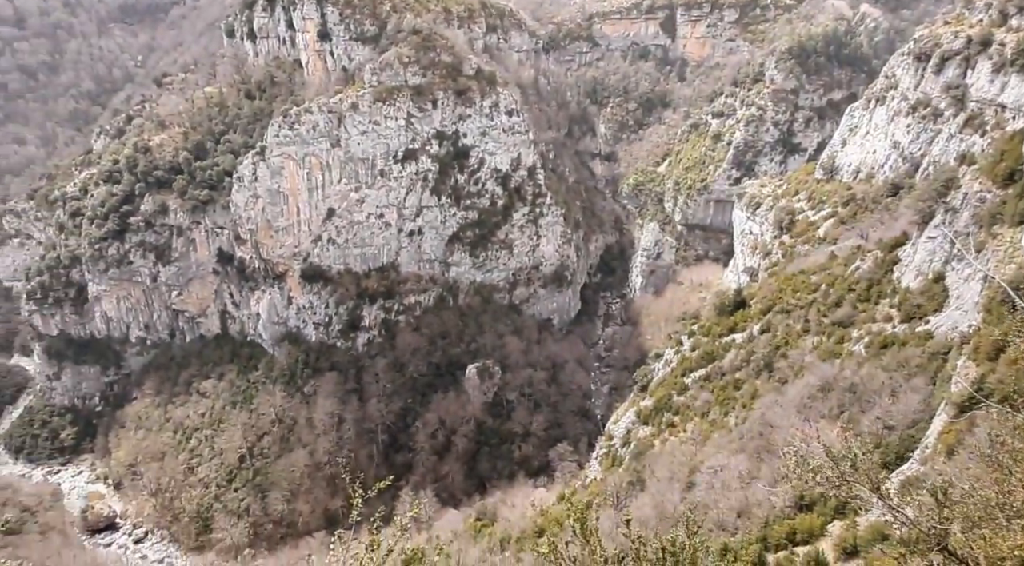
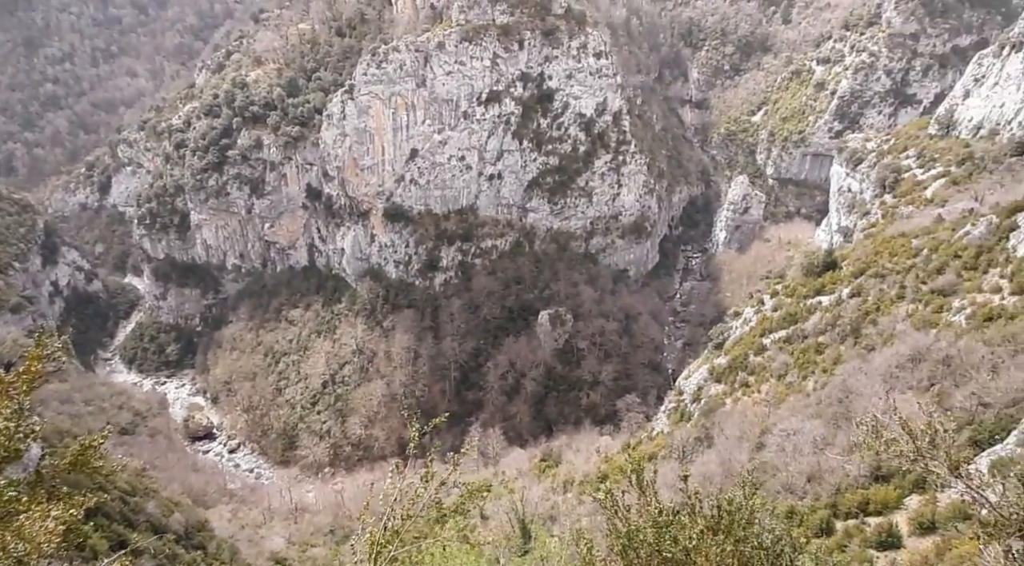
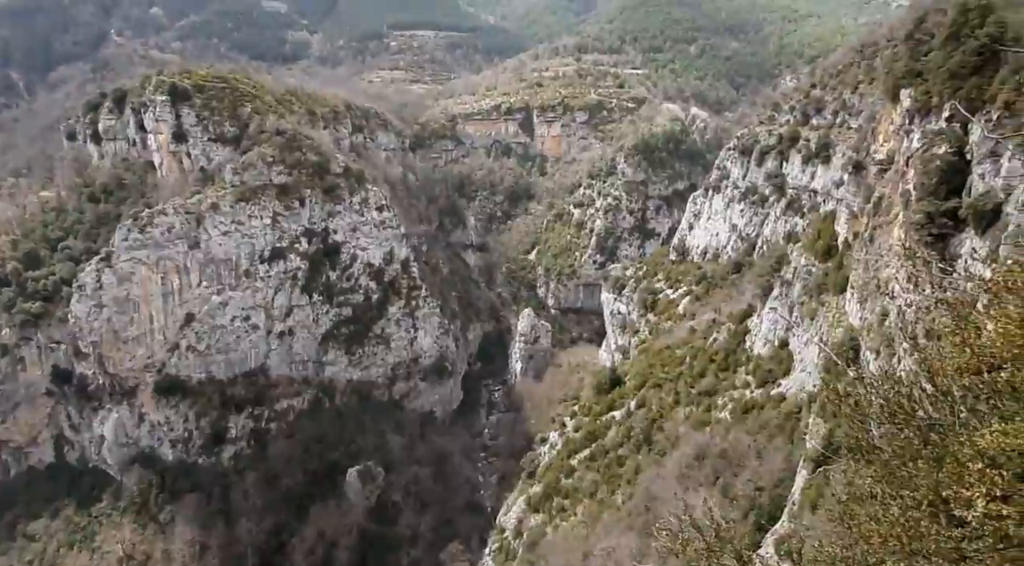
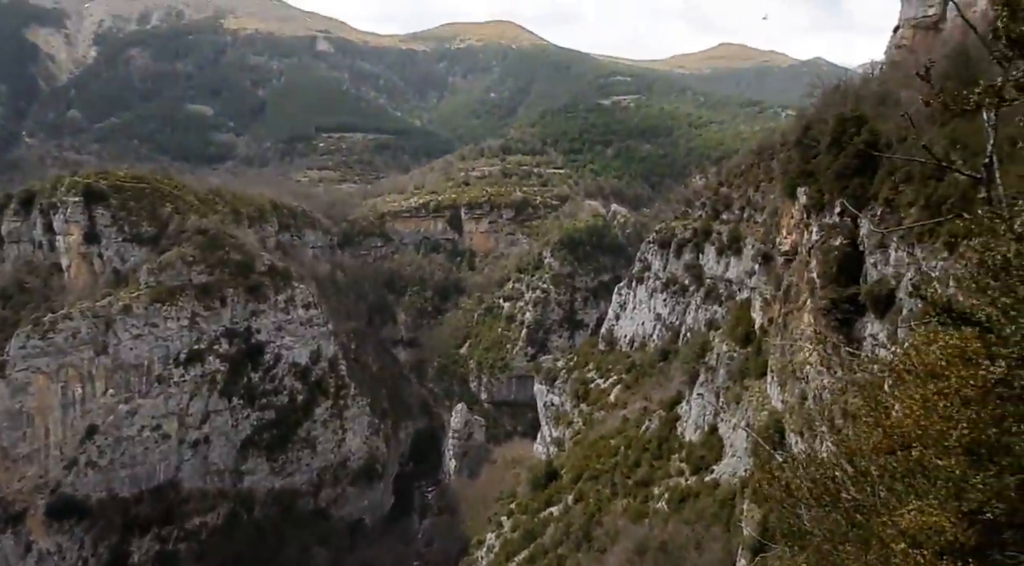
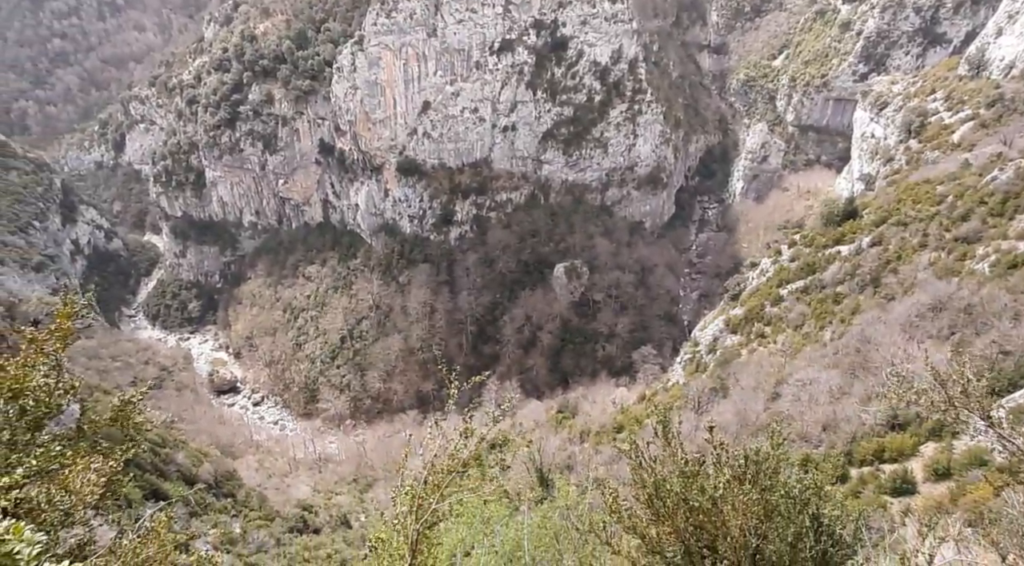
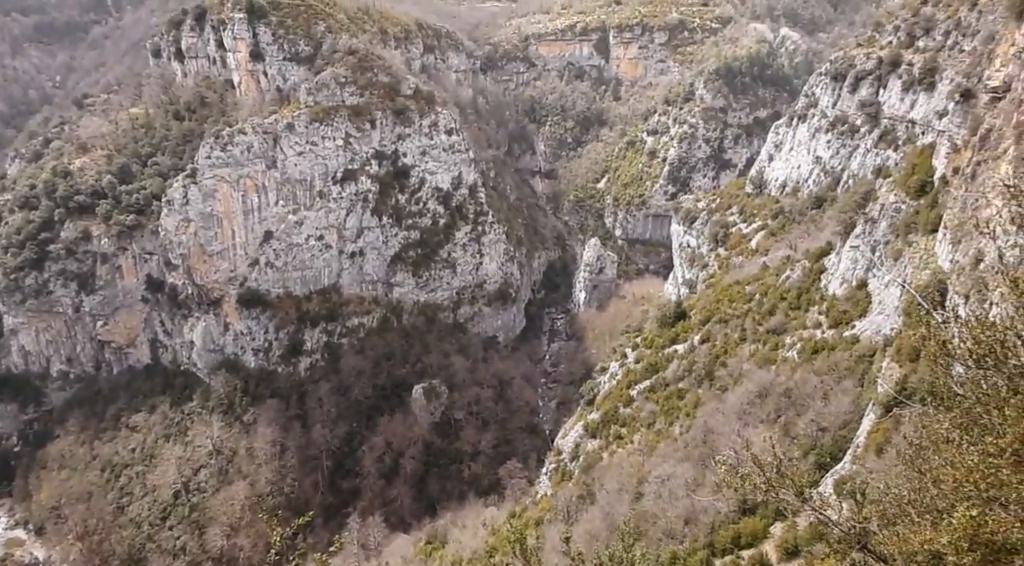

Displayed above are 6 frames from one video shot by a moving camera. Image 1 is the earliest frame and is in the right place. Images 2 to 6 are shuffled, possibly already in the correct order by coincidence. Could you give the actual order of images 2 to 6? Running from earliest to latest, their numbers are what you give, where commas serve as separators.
5, 2, 6, 3, 4
